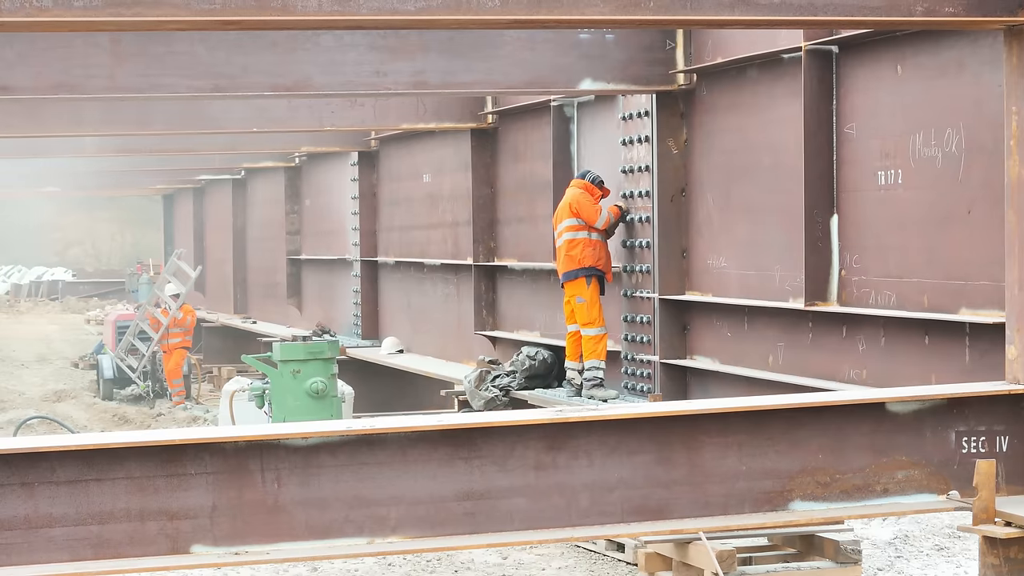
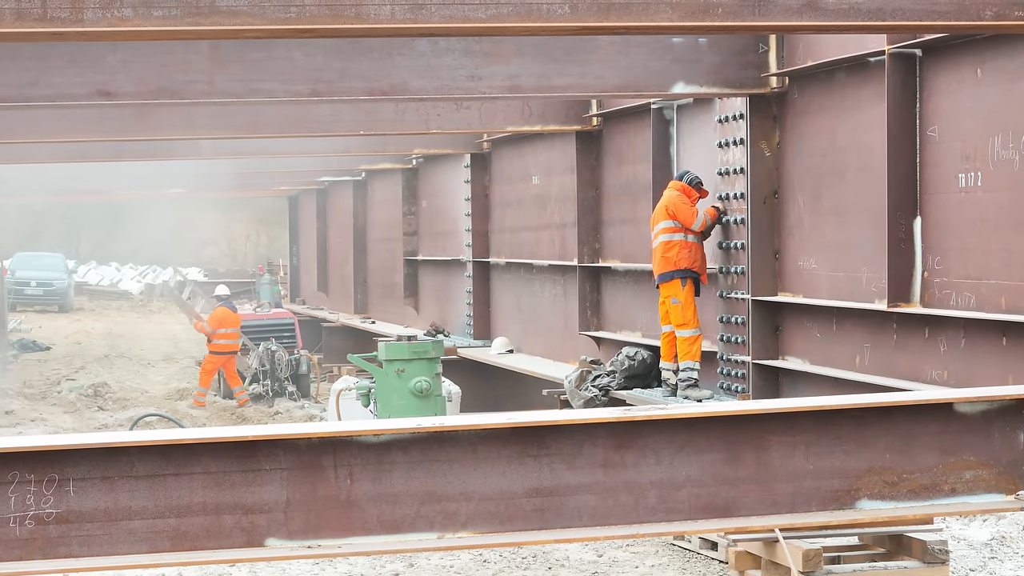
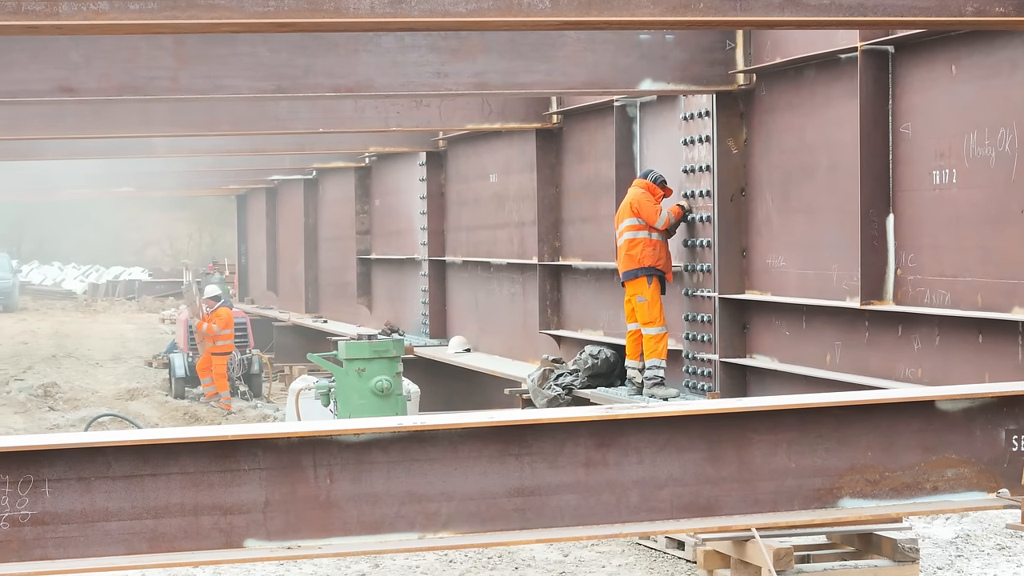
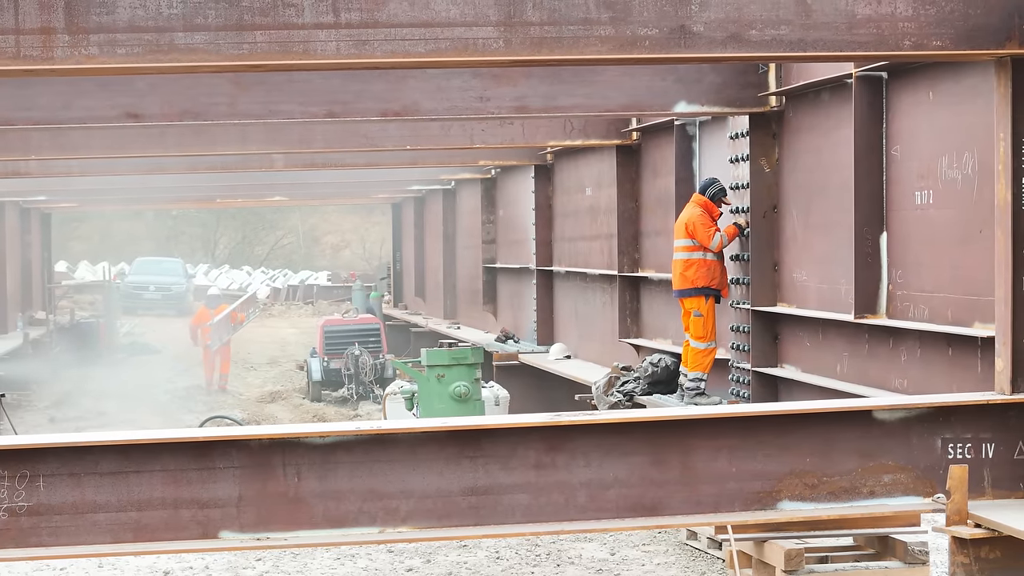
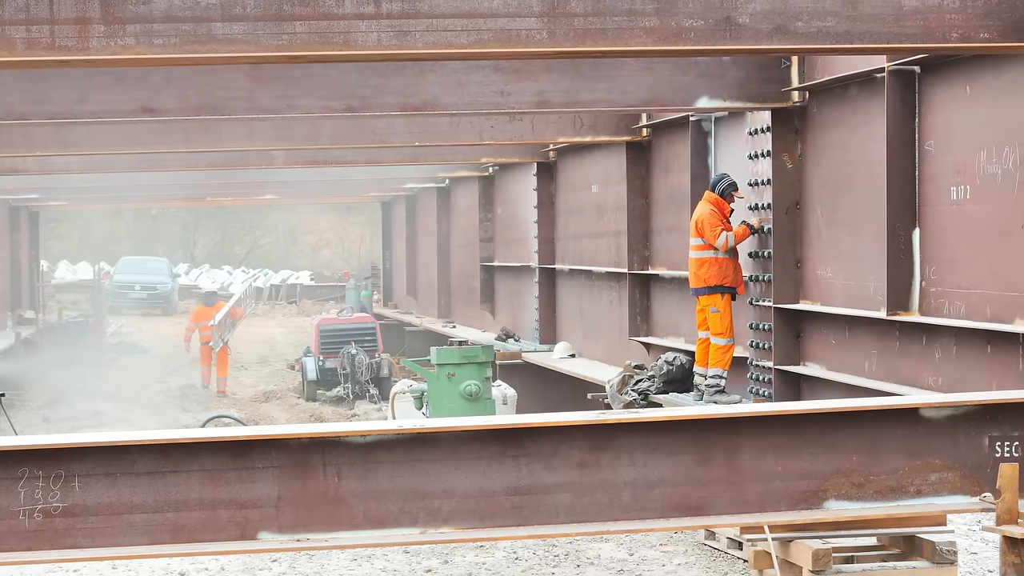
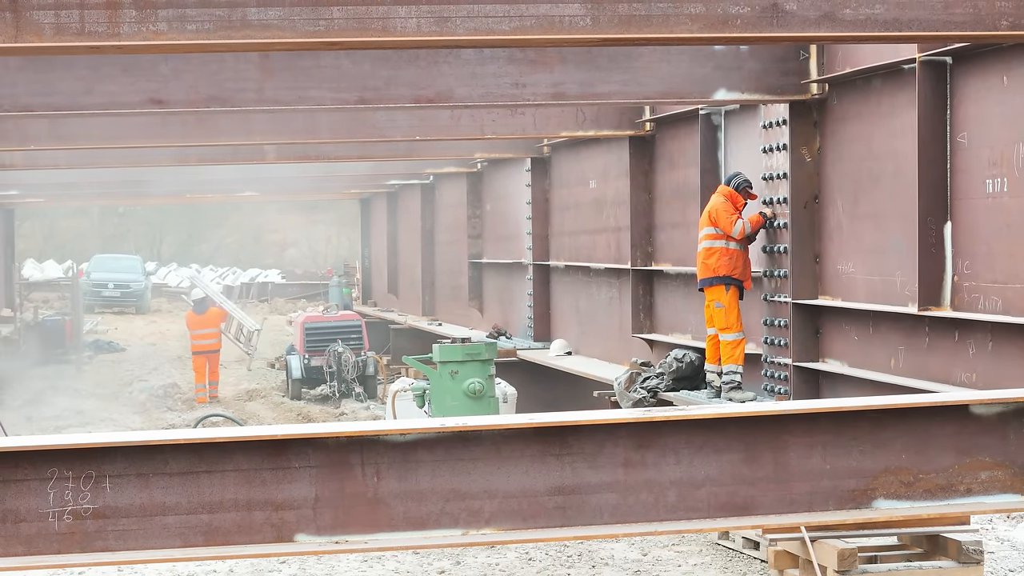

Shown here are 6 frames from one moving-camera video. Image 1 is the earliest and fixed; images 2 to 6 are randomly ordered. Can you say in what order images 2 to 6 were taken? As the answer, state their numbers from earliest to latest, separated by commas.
3, 2, 6, 5, 4
